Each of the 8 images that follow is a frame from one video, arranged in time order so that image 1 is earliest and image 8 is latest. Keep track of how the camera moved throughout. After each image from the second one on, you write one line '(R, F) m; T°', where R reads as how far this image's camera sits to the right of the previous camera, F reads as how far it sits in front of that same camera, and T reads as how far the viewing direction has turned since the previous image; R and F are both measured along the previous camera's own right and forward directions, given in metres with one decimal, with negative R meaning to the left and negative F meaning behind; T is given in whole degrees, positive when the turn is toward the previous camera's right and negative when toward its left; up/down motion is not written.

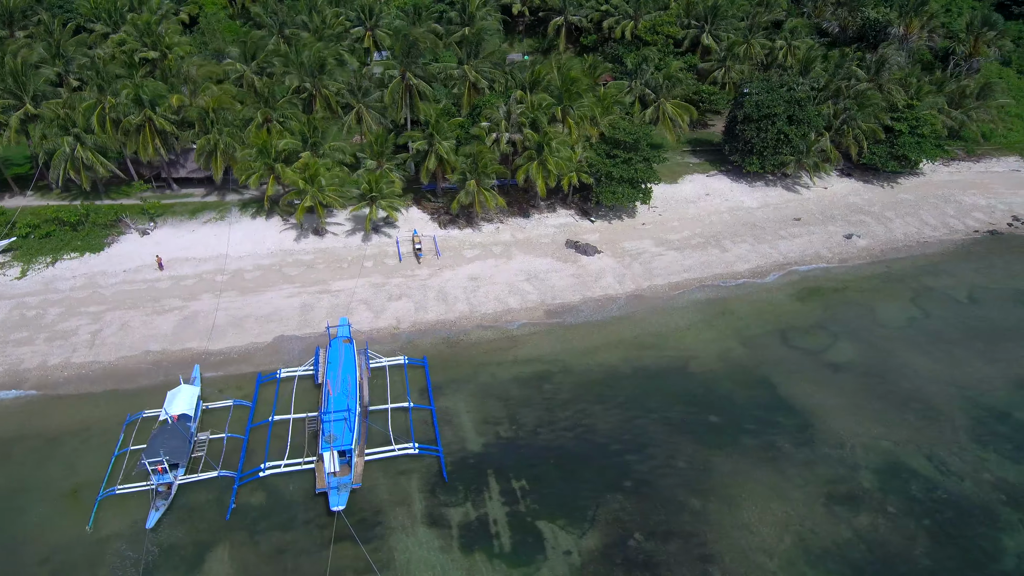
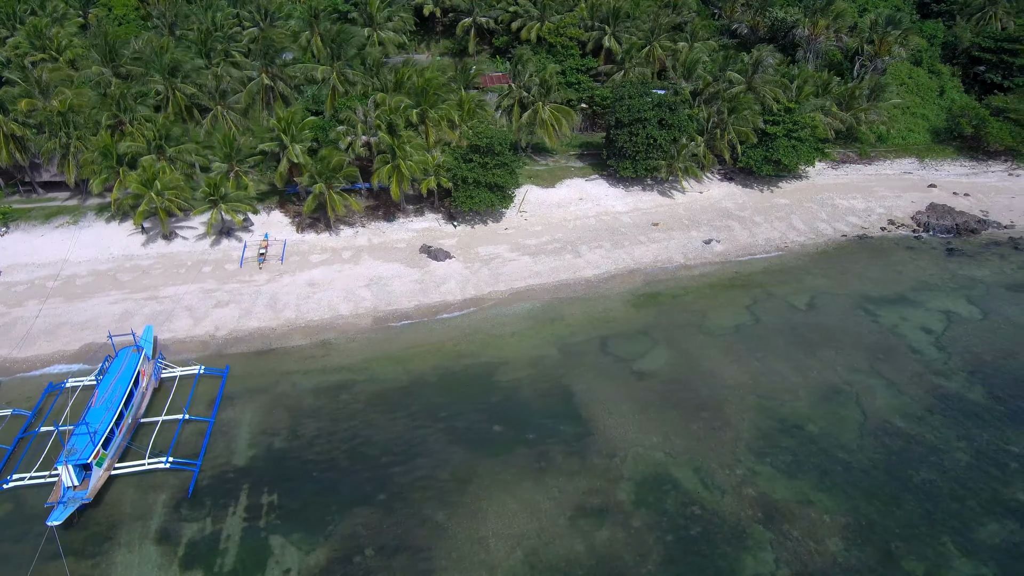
(+7.8, +0.6) m; -1°
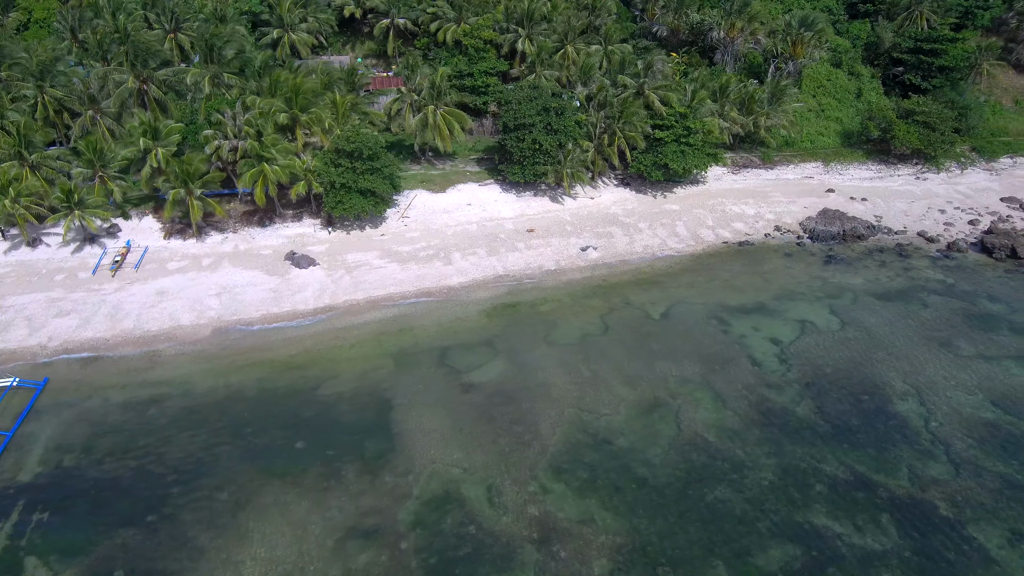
(+6.8, +0.7) m; -1°
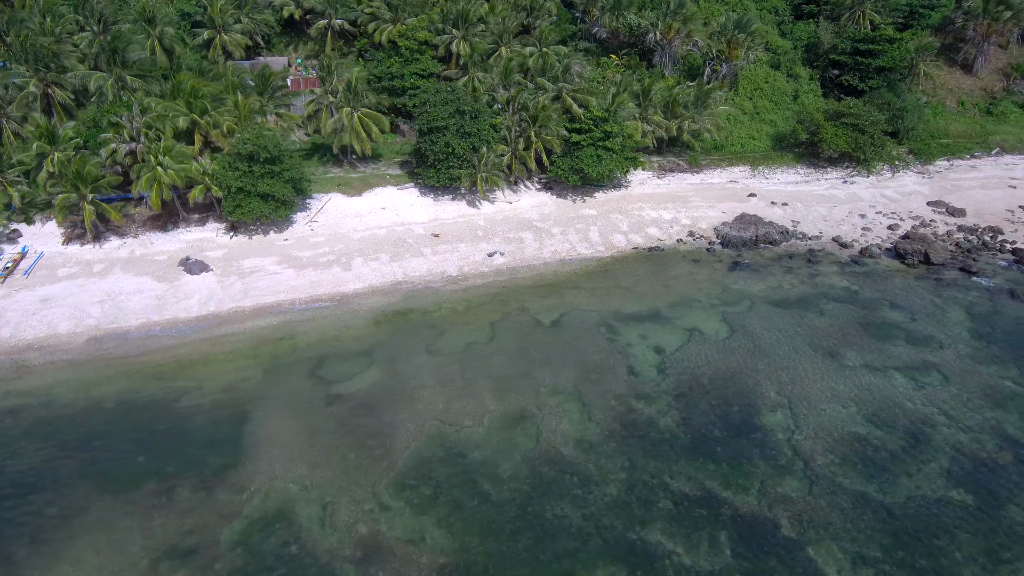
(+5.0, +0.6) m; 0°
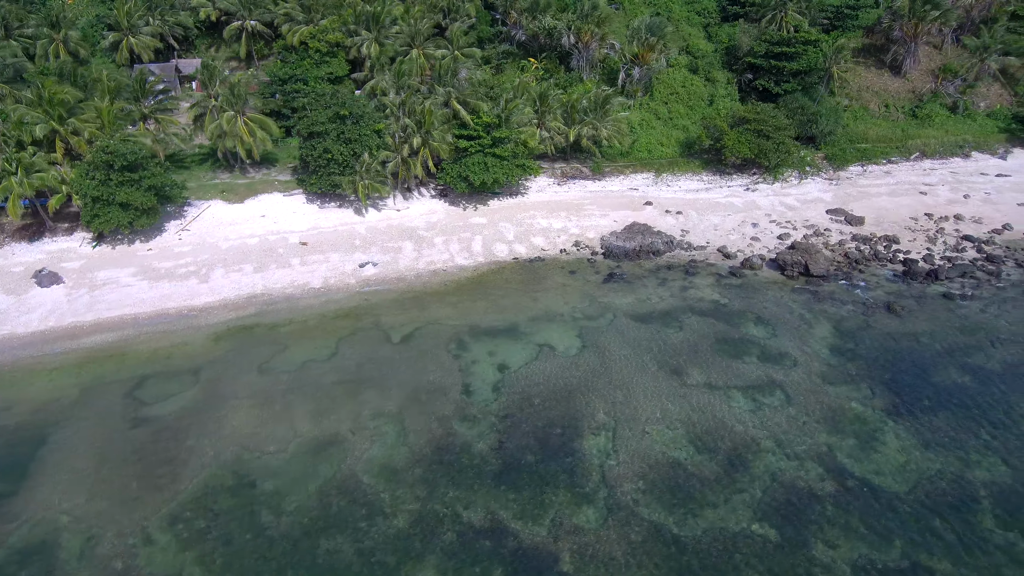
(+6.6, +1.0) m; 0°
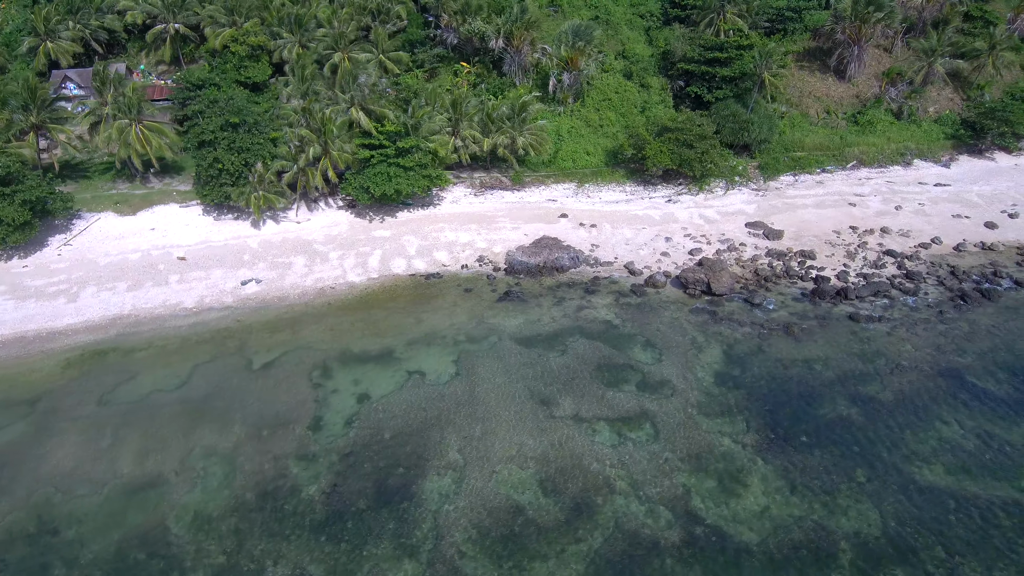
(+5.2, +1.6) m; 0°
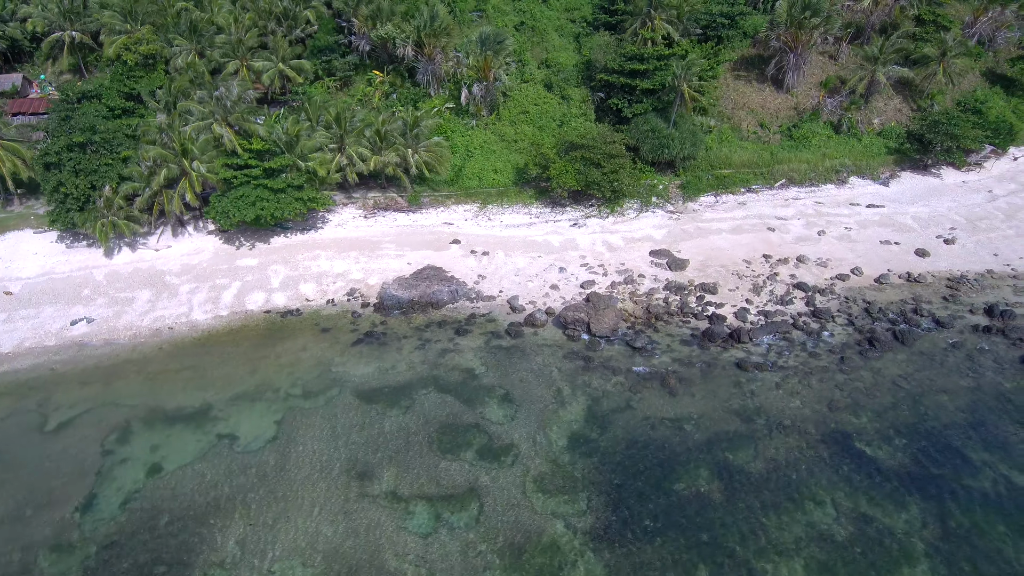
(+5.8, +3.2) m; 0°
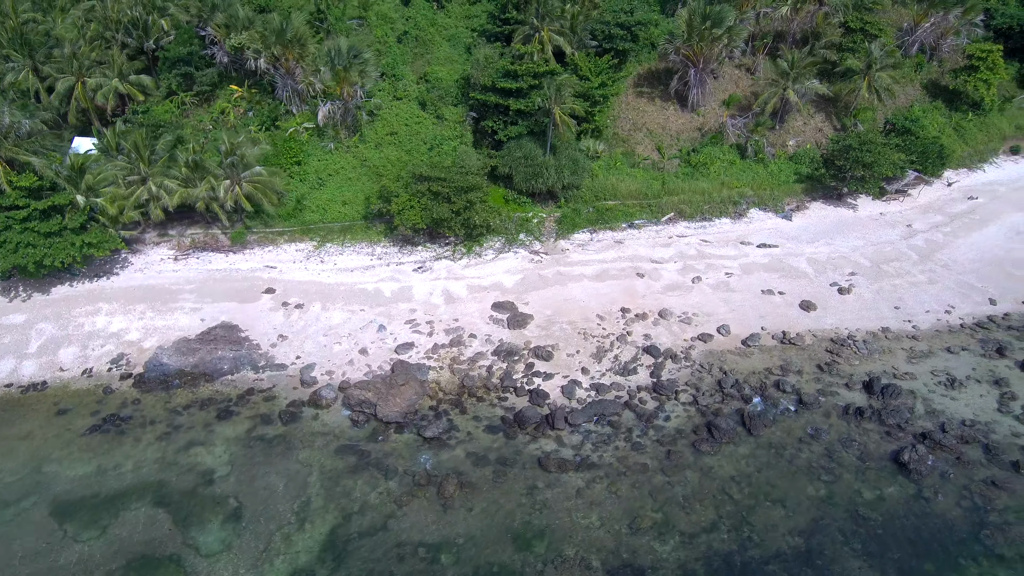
(+7.6, +4.6) m; 0°
